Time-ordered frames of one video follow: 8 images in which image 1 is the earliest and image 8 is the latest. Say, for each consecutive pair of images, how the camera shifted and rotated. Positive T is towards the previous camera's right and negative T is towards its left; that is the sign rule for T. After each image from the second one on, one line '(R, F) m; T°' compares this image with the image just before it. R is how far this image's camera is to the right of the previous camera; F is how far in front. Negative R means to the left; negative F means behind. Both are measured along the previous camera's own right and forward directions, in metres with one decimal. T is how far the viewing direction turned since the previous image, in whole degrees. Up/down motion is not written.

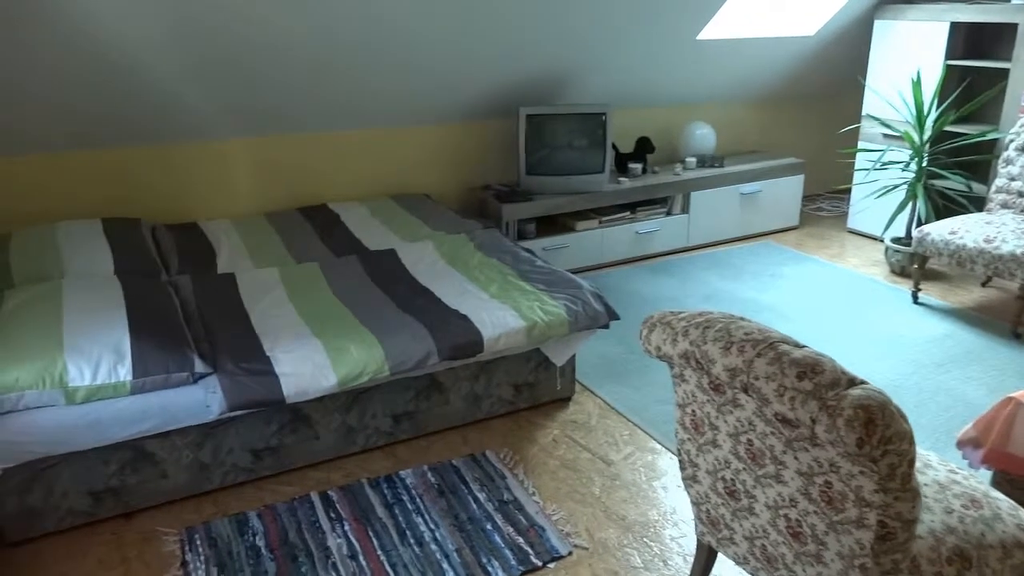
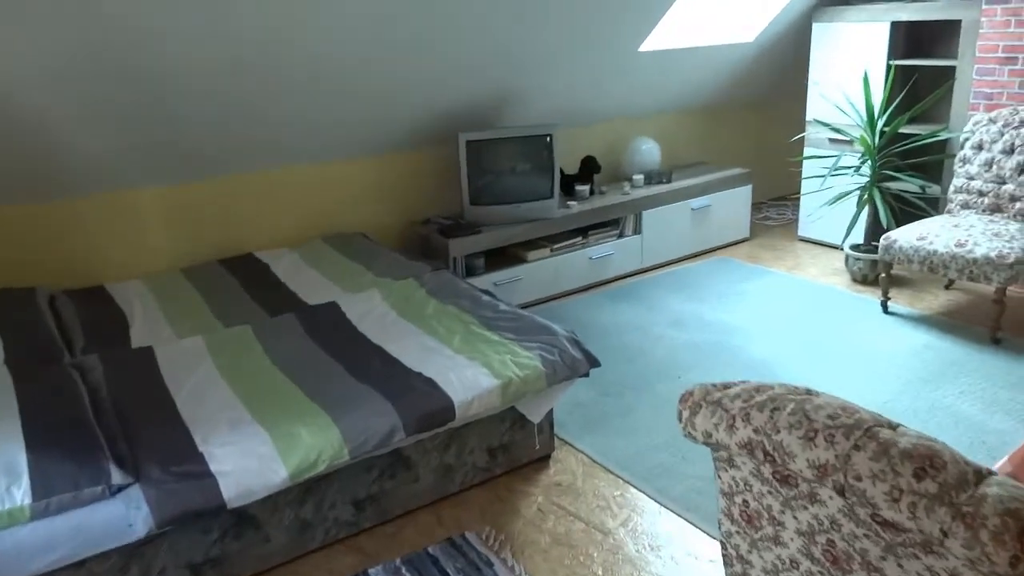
(-0.1, +0.3) m; +5°
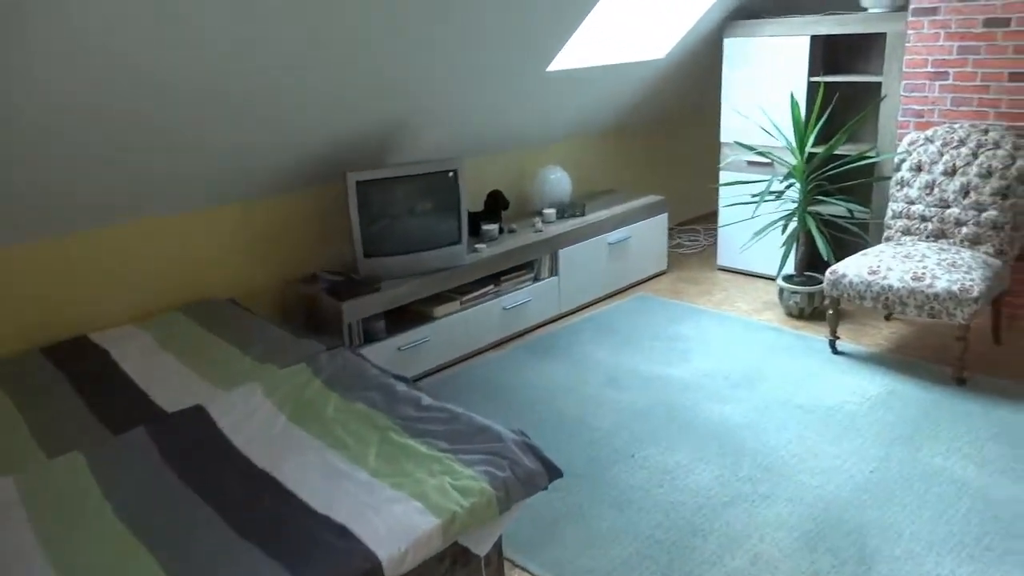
(-0.1, +0.6) m; +9°
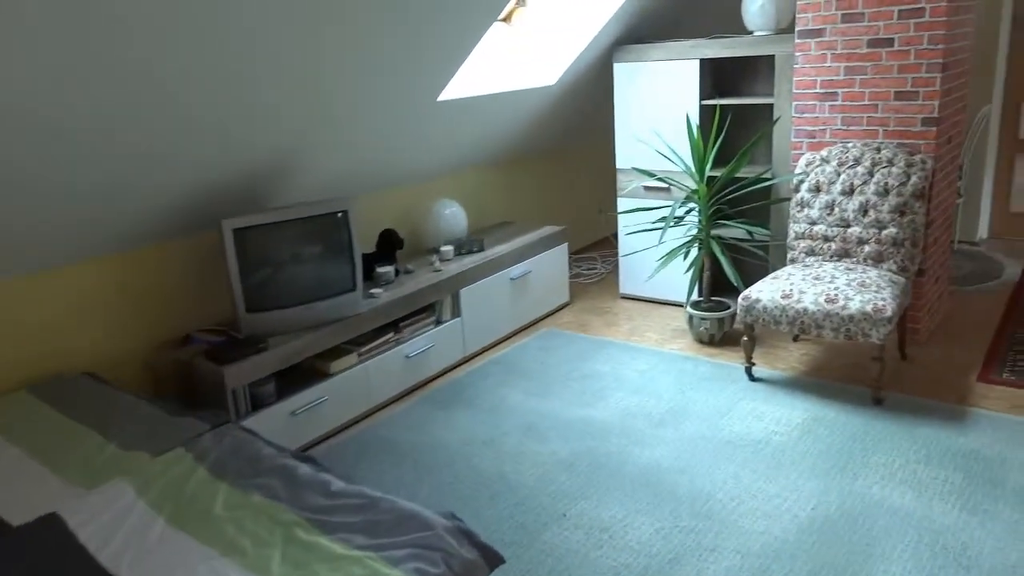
(-0.1, +0.2) m; +8°
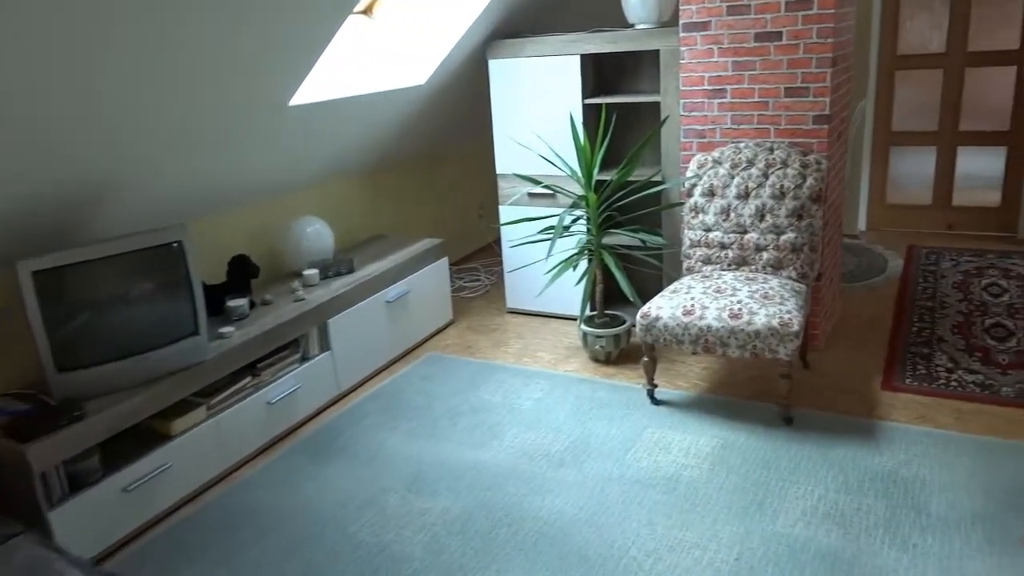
(0.0, +0.4) m; +8°
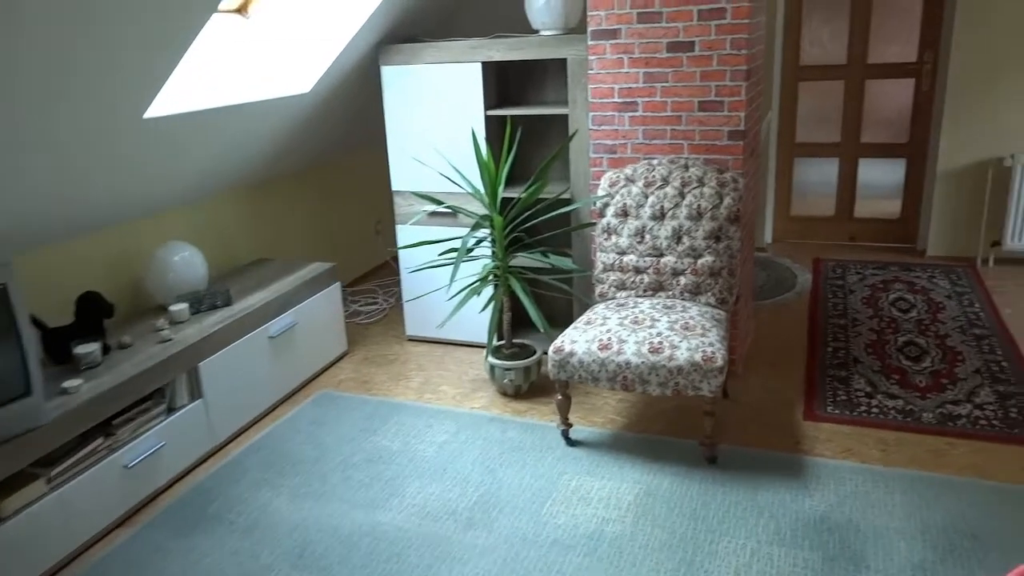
(0.0, +0.3) m; +7°
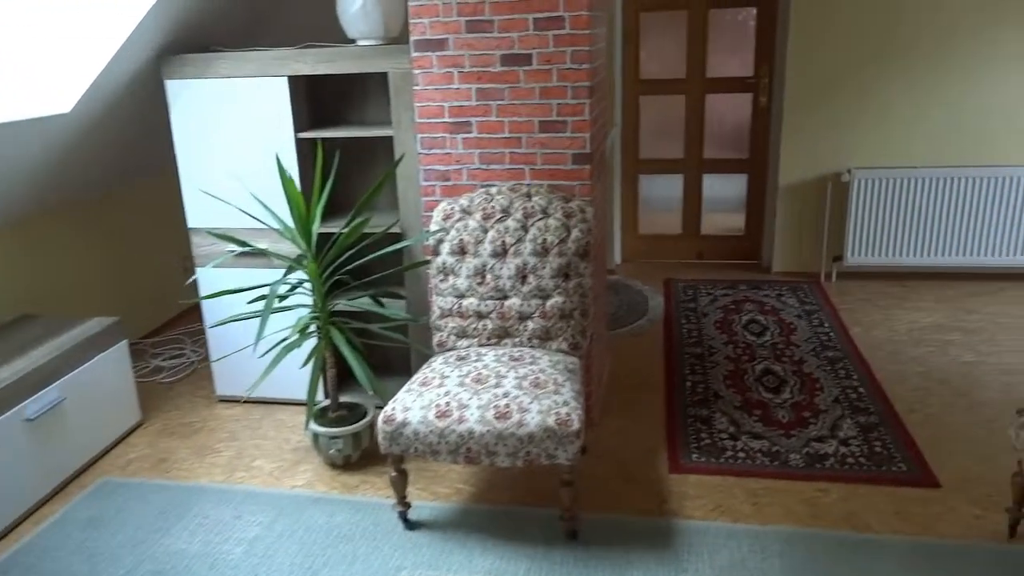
(+0.1, +0.4) m; +10°
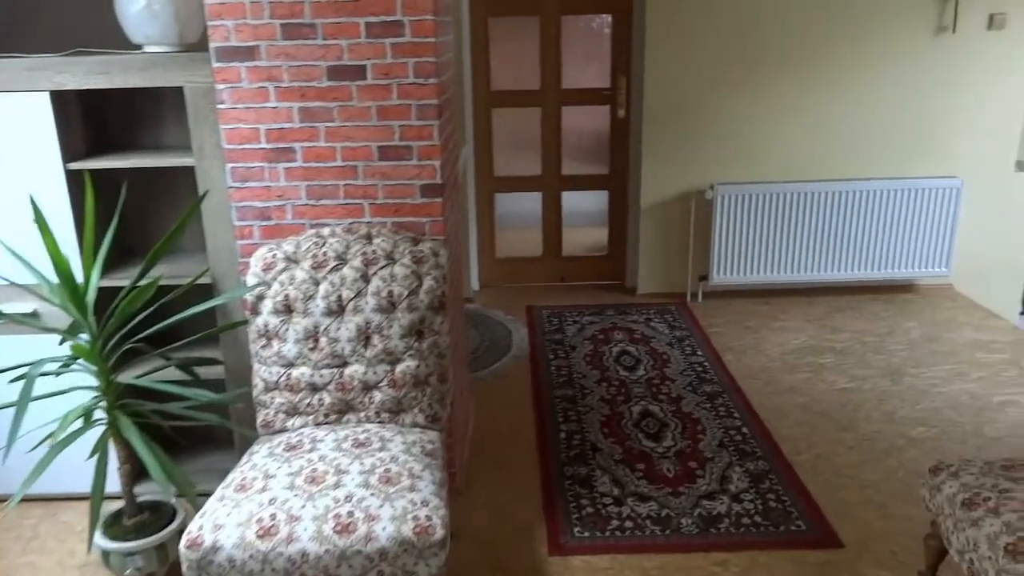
(0.0, +0.4) m; +10°
